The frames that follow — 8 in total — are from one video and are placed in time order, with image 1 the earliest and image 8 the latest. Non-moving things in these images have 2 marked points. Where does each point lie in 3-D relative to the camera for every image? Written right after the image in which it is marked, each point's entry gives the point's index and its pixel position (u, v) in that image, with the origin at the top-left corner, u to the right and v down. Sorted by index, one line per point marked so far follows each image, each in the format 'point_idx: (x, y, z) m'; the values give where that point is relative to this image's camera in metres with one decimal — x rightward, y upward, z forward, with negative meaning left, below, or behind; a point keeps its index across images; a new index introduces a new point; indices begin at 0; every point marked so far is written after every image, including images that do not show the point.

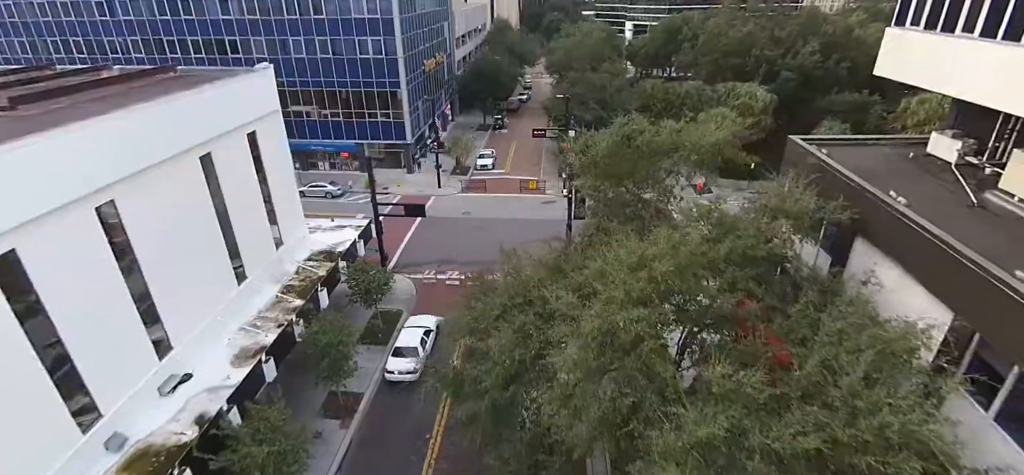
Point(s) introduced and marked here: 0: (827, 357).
0: (+5.1, -1.9, +8.3) m
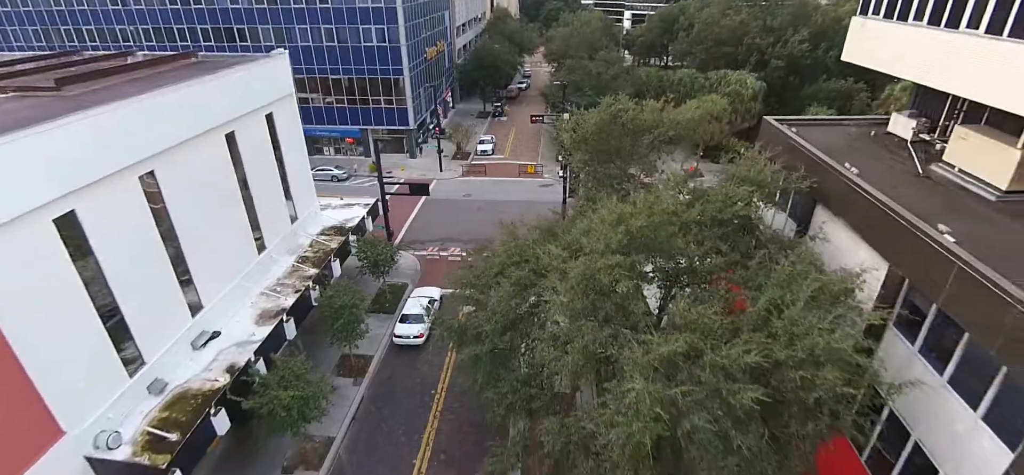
0: (+5.0, -1.1, +9.8) m
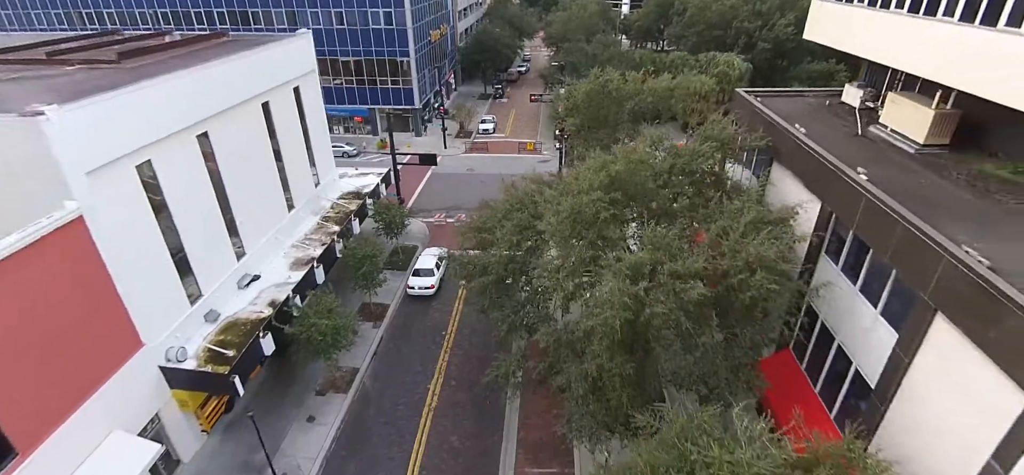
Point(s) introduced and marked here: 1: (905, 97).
0: (+5.1, +0.3, +12.2) m
1: (+11.1, +4.0, +14.4) m
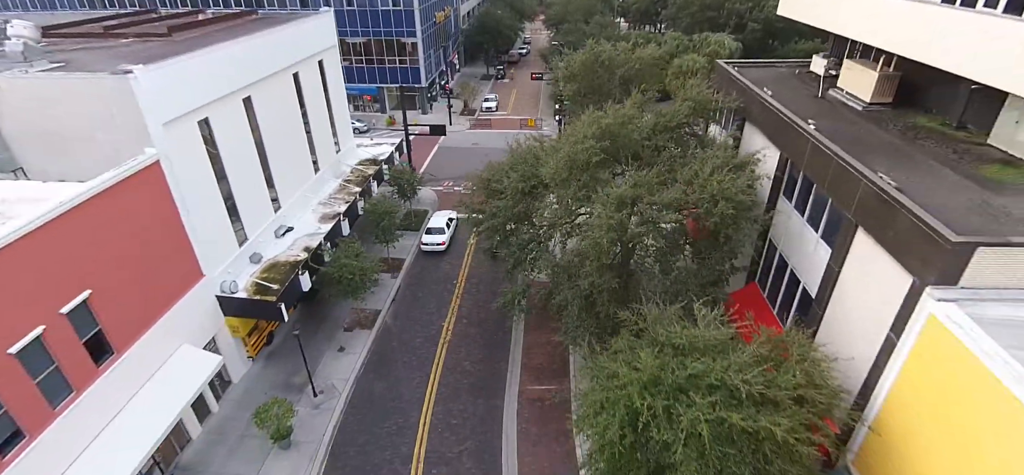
0: (+5.3, +2.0, +14.5) m
1: (+11.2, +5.7, +16.6) m
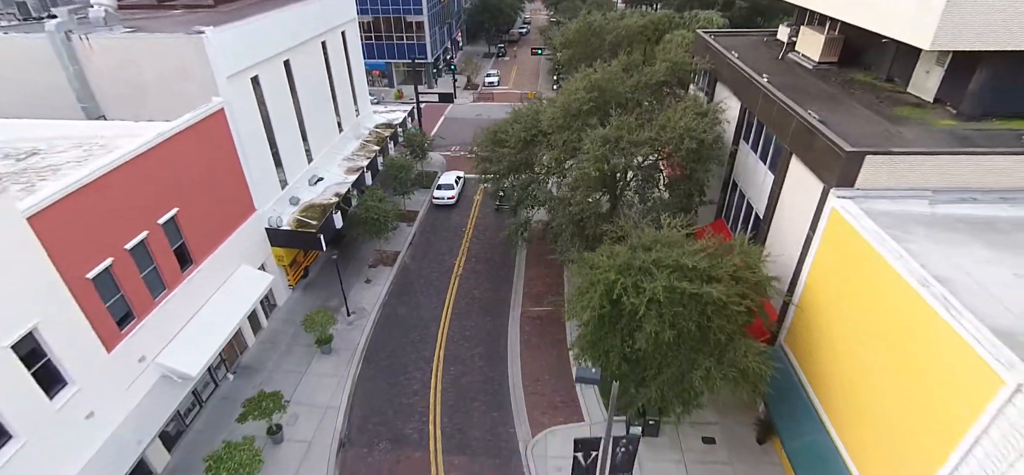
0: (+5.4, +4.2, +17.5) m
1: (+11.4, +7.9, +19.5) m
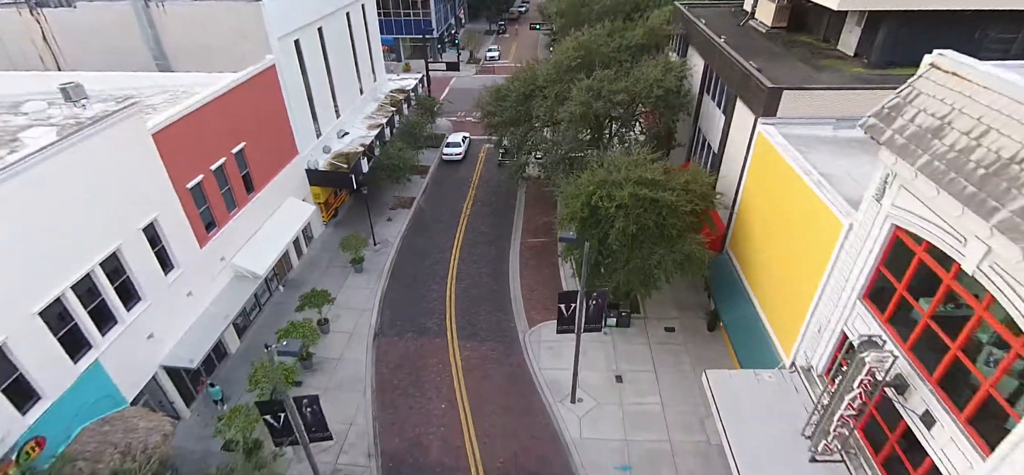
0: (+5.4, +6.9, +21.1) m
1: (+11.4, +10.7, +23.0) m
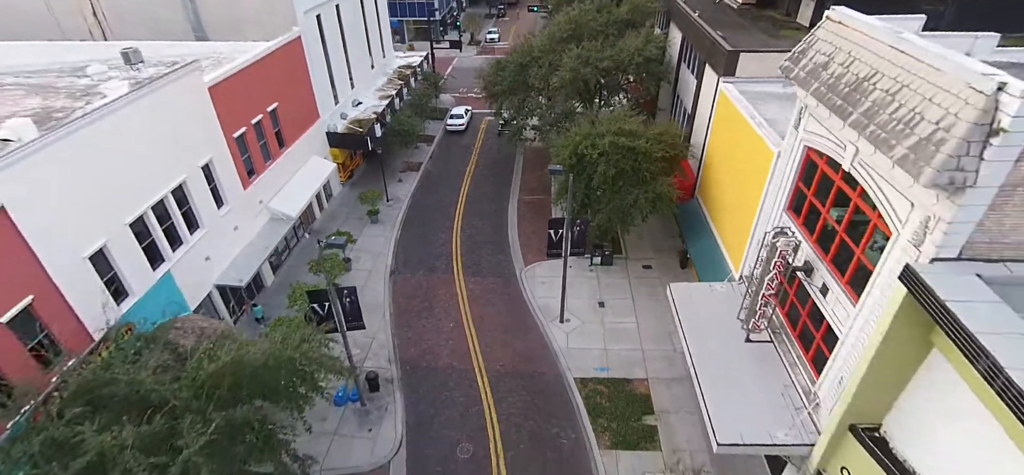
0: (+5.4, +9.2, +23.9) m
1: (+11.3, +13.0, +25.7) m
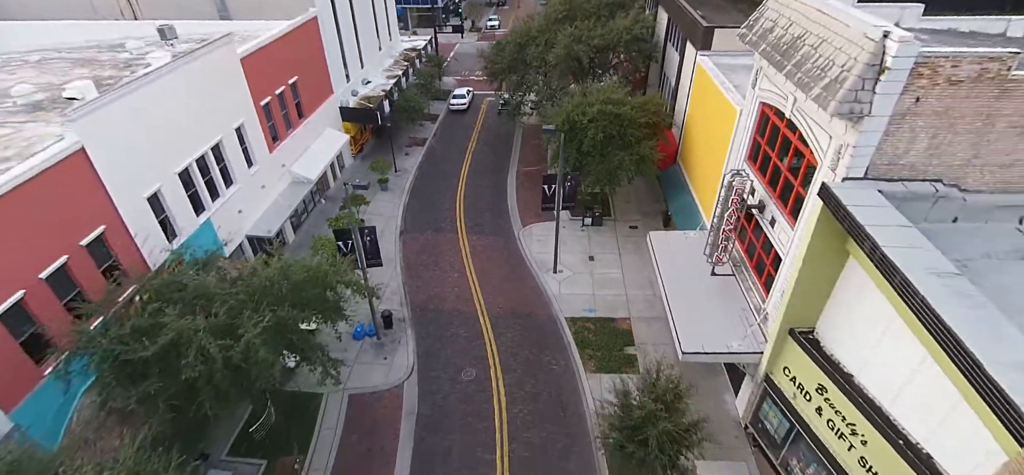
0: (+5.3, +11.0, +26.0) m
1: (+11.3, +14.8, +27.8) m
